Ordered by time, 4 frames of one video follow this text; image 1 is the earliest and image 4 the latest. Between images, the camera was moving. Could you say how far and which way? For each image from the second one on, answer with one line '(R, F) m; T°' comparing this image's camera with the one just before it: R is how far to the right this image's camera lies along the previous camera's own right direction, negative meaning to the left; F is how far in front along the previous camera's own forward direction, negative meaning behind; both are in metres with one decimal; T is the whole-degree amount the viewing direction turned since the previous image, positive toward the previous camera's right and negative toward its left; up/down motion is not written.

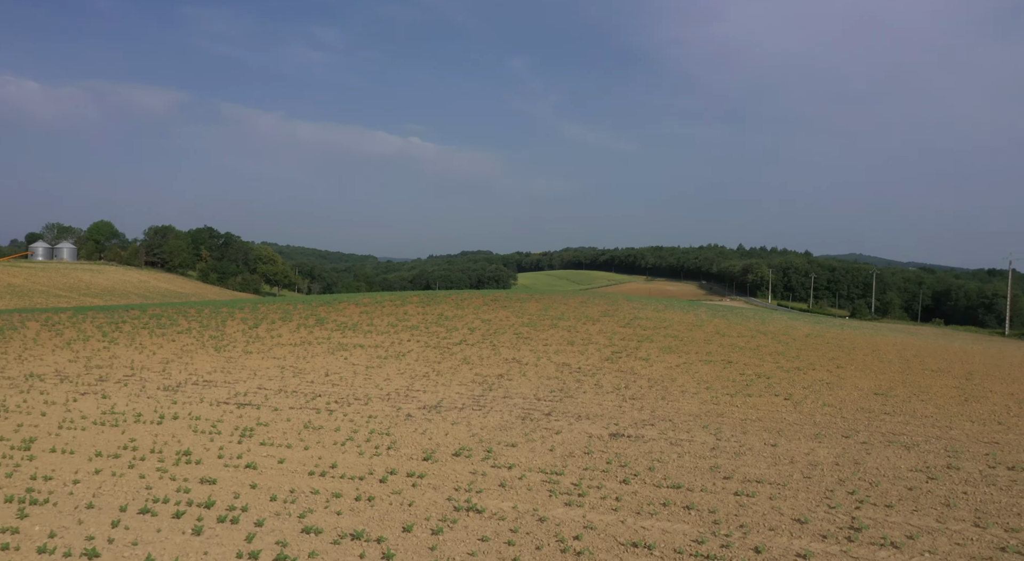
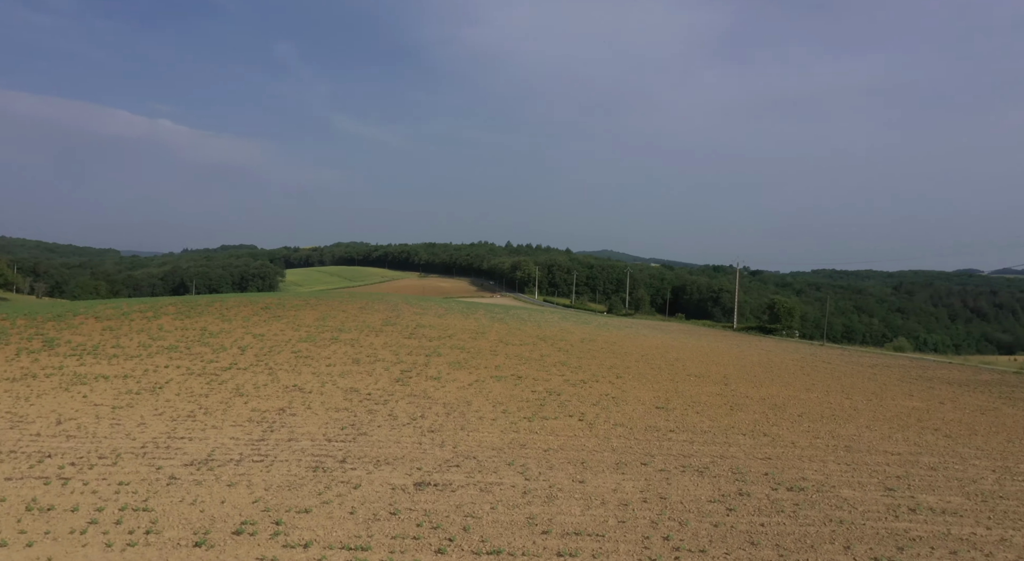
(-0.3, +1.0) m; +18°
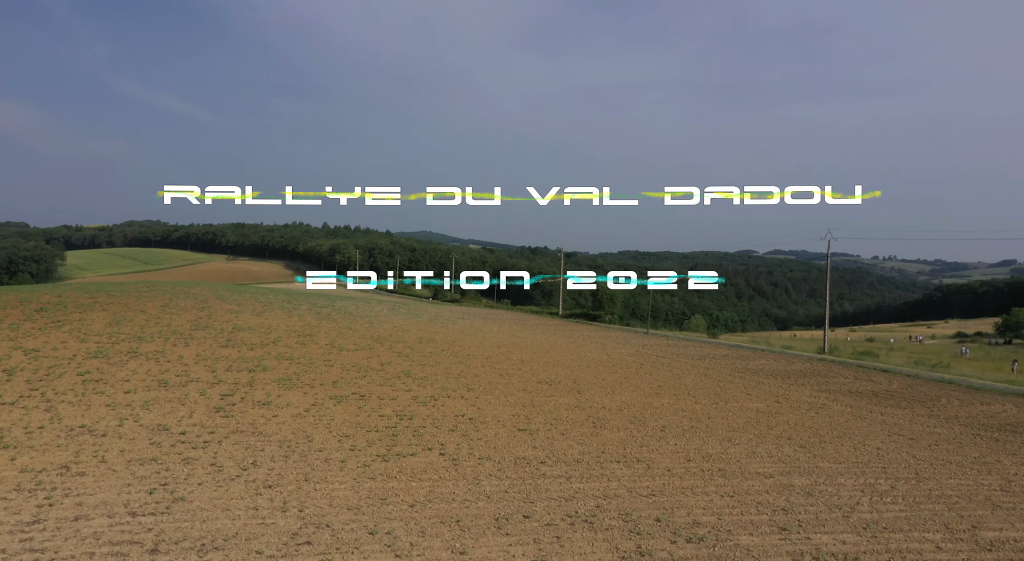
(-0.5, +1.7) m; +14°
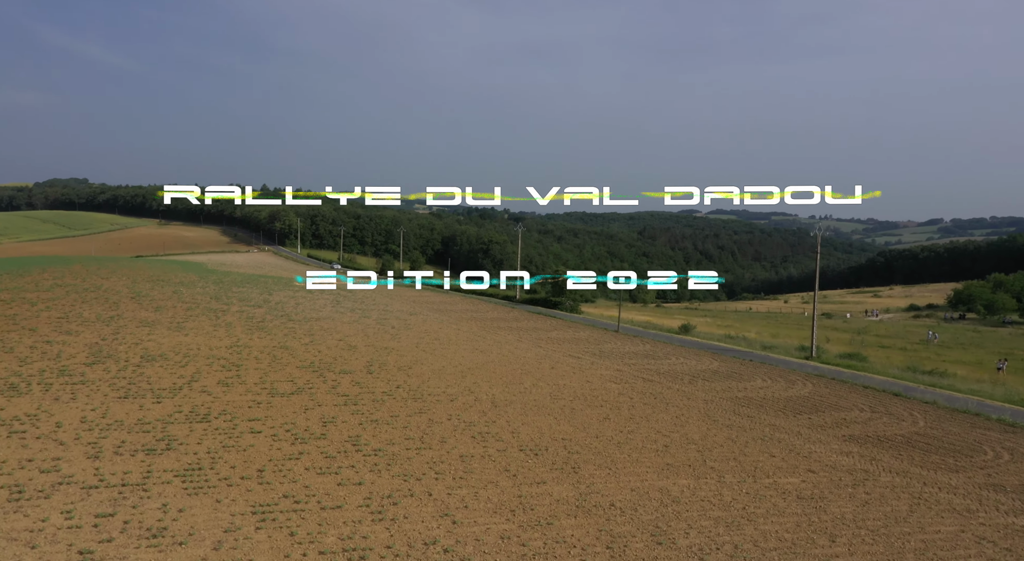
(-0.6, +4.3) m; +4°
